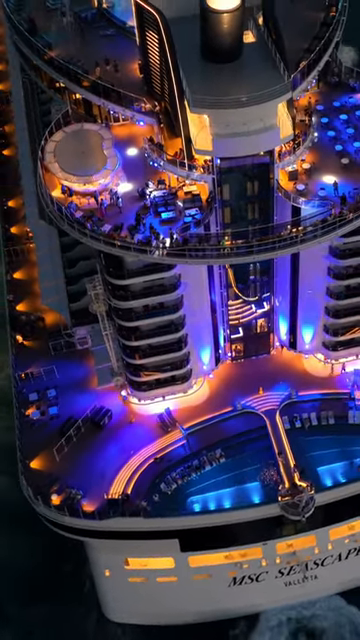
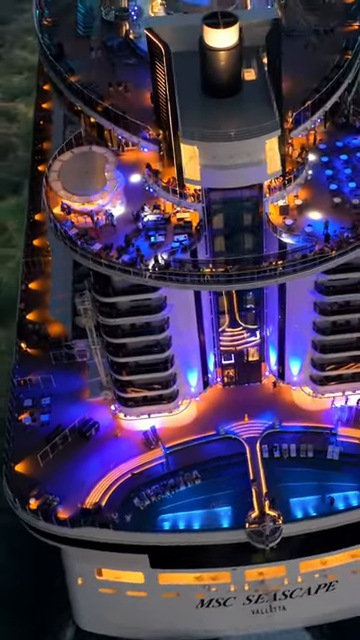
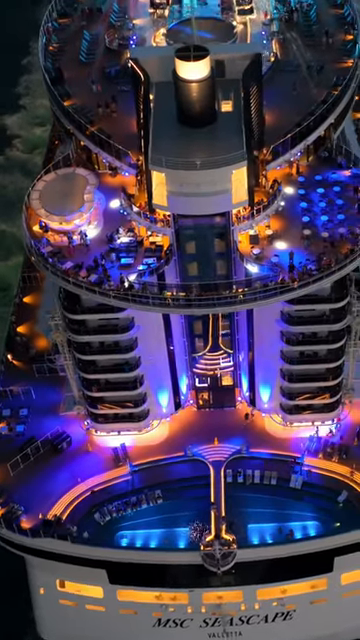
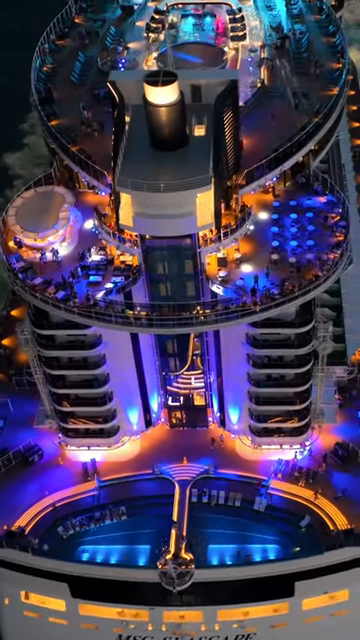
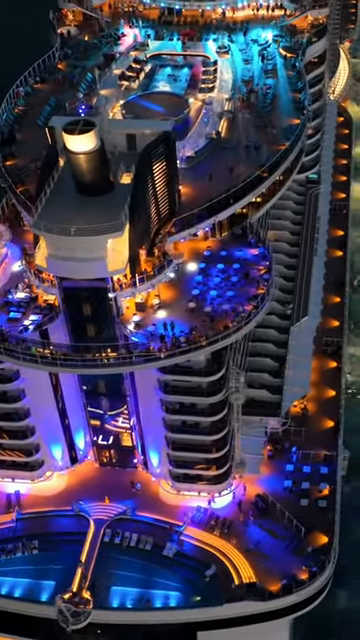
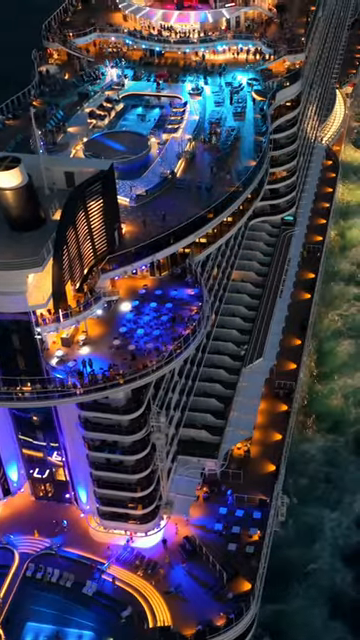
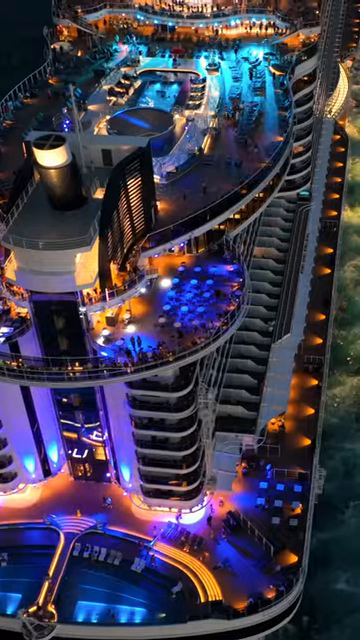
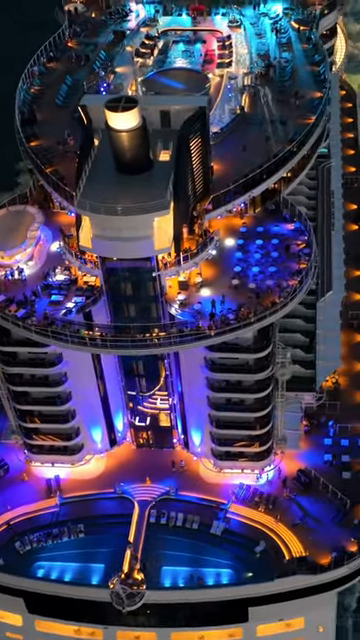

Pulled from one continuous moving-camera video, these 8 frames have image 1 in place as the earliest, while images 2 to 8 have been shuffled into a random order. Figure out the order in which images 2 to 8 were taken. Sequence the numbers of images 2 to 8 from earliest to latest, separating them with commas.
2, 3, 4, 8, 5, 7, 6
